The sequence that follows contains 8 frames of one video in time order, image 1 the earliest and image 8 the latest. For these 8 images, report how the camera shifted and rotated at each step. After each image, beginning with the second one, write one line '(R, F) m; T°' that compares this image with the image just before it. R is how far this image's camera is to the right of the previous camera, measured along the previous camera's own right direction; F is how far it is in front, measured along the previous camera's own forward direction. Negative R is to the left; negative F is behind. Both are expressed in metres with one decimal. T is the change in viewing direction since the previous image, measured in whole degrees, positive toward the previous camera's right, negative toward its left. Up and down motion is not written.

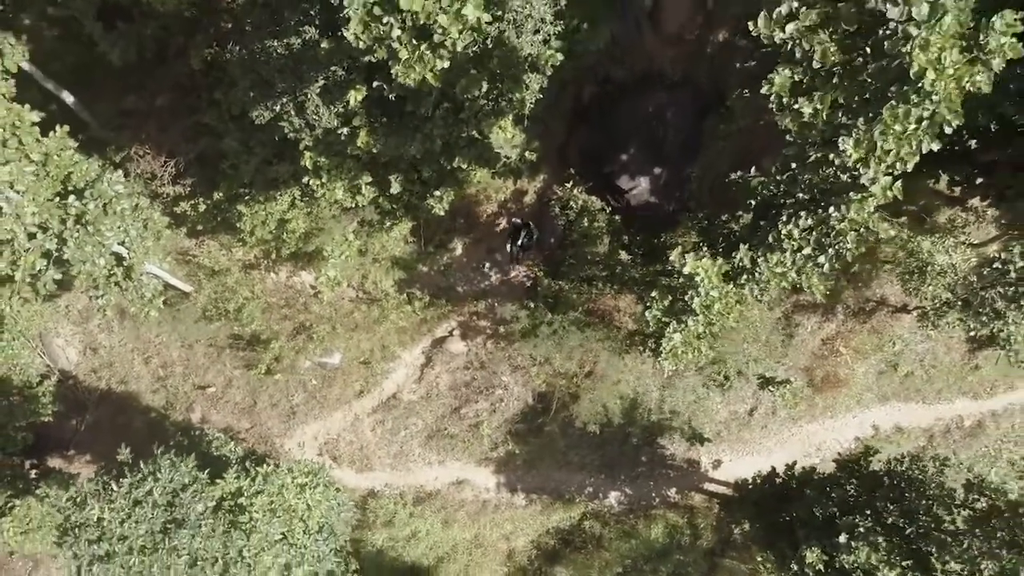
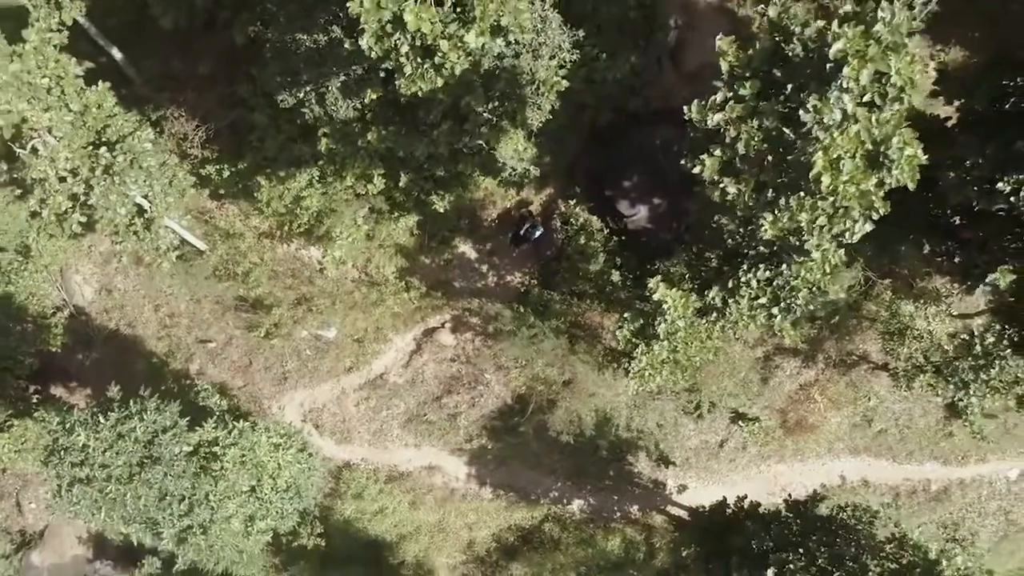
(+0.6, -0.9) m; -1°
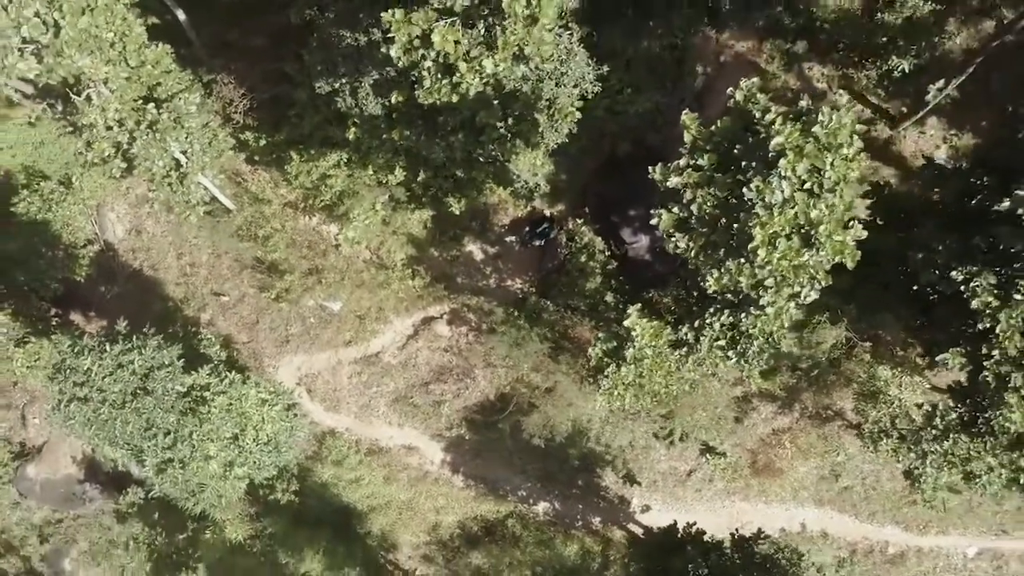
(+0.6, -1.0) m; -2°
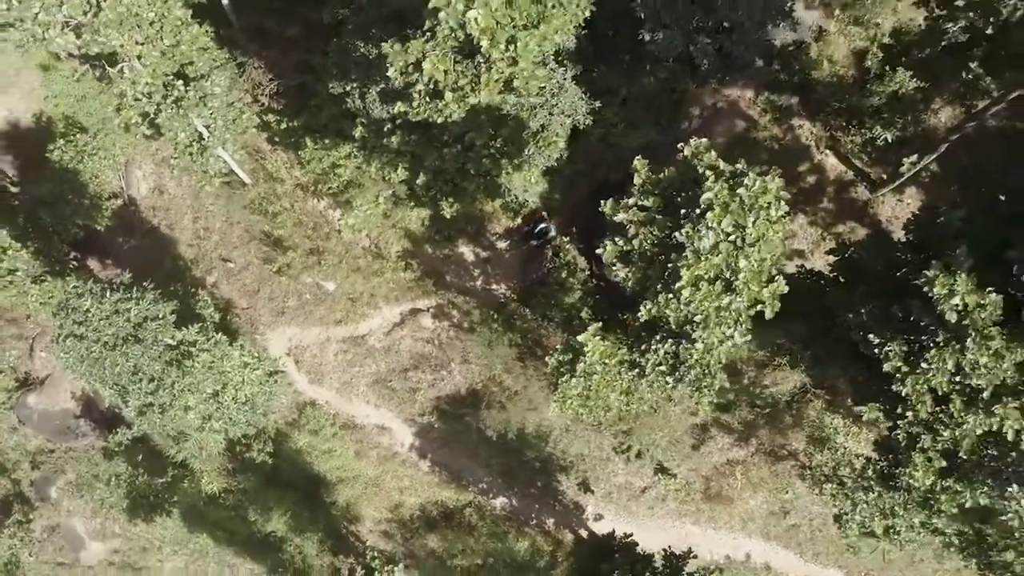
(+0.9, -1.3) m; -1°
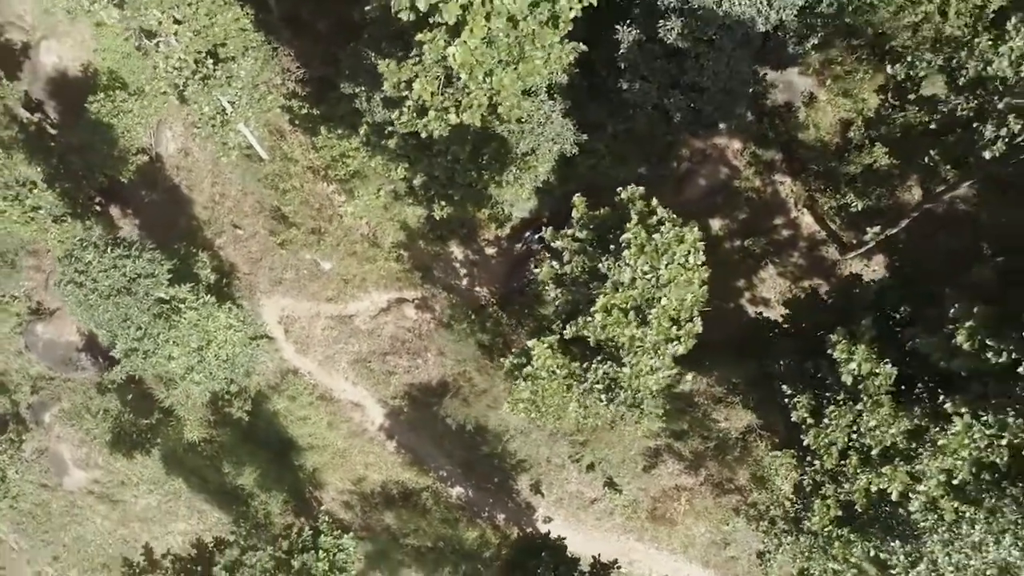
(+1.0, -1.4) m; -2°
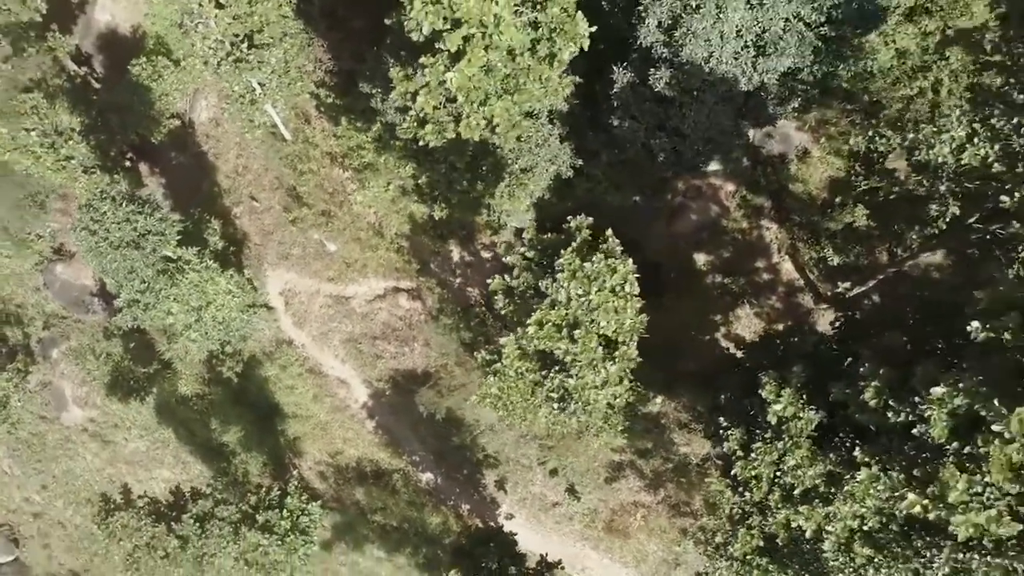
(+0.8, -1.2) m; -1°
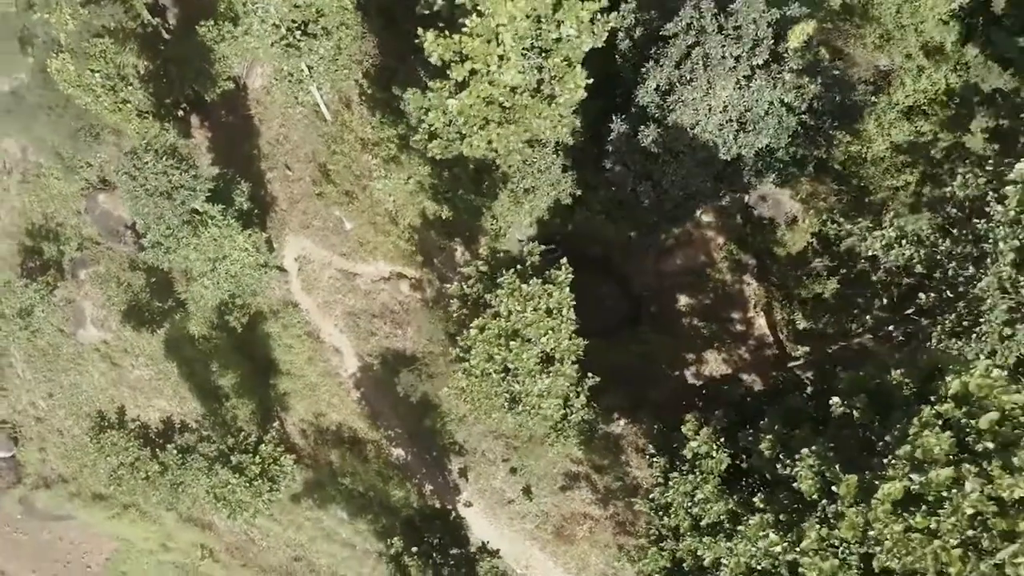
(+1.0, -1.7) m; -2°
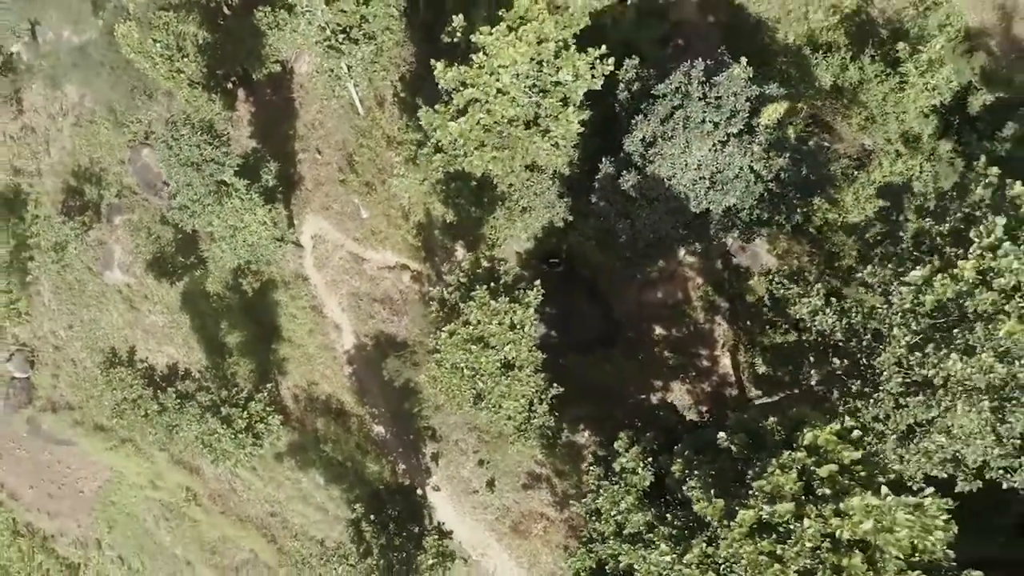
(+1.0, -1.9) m; -2°
